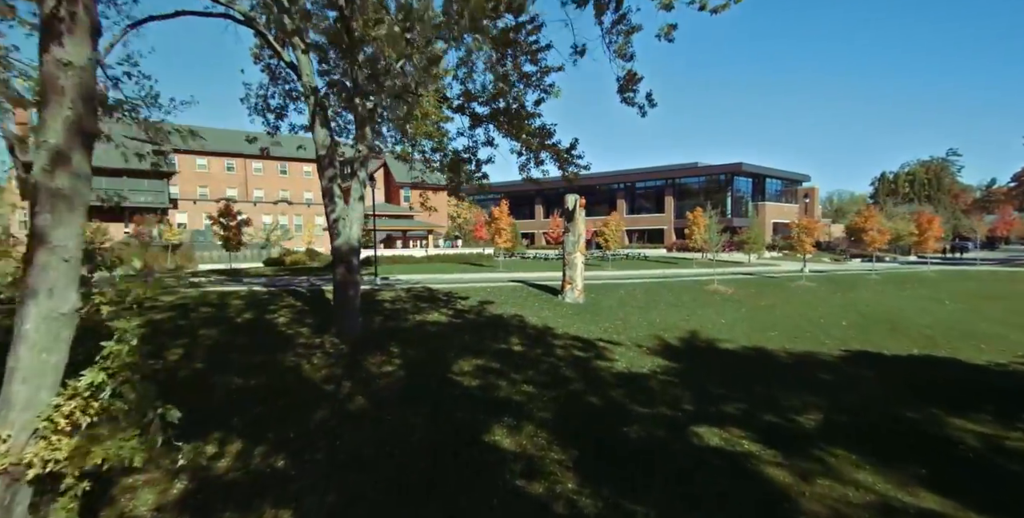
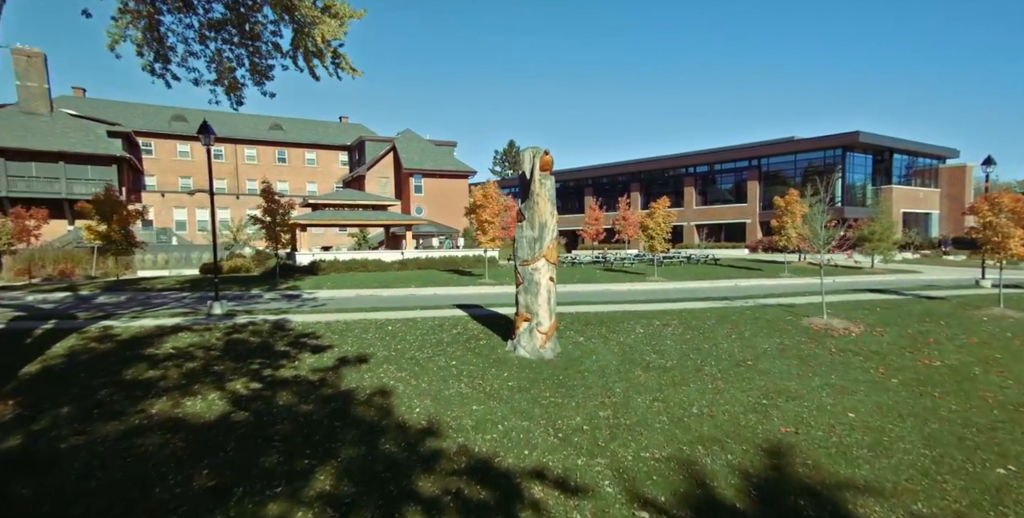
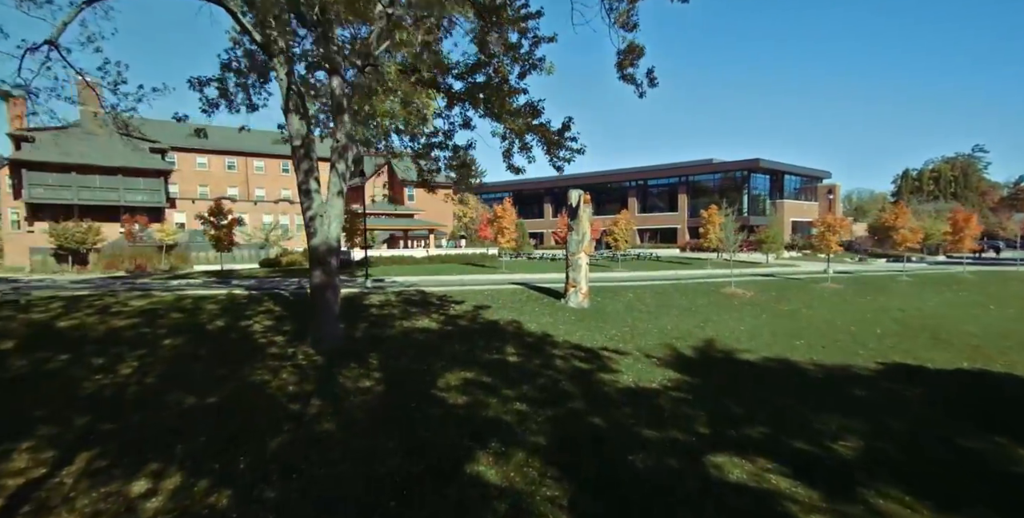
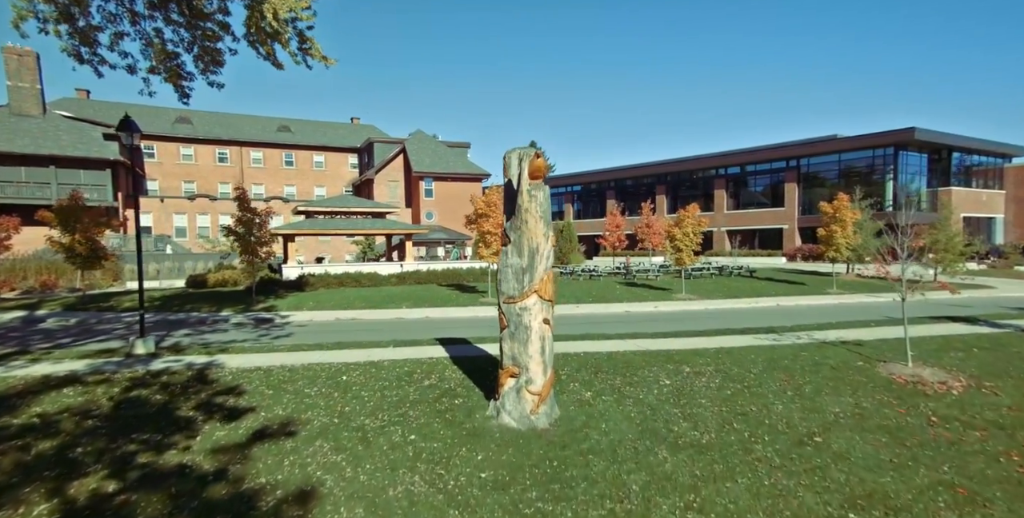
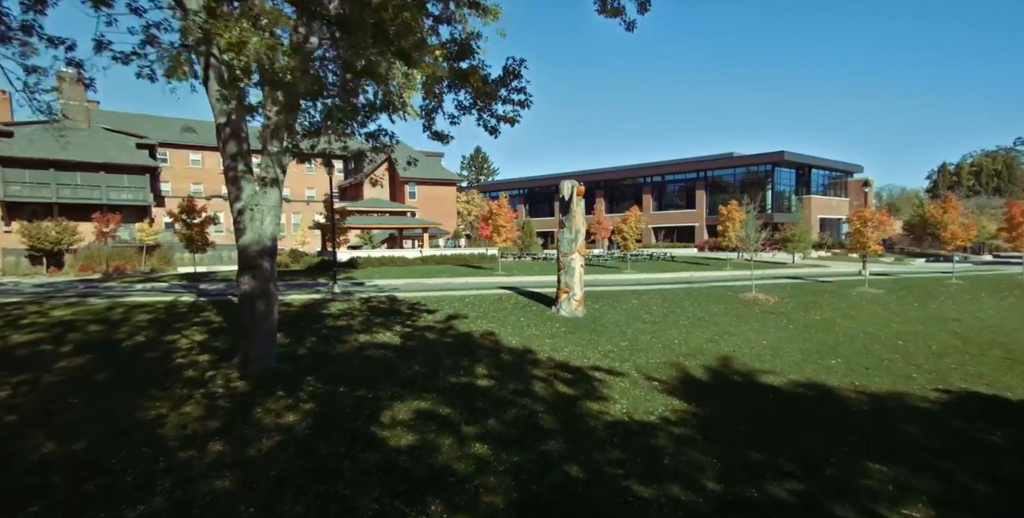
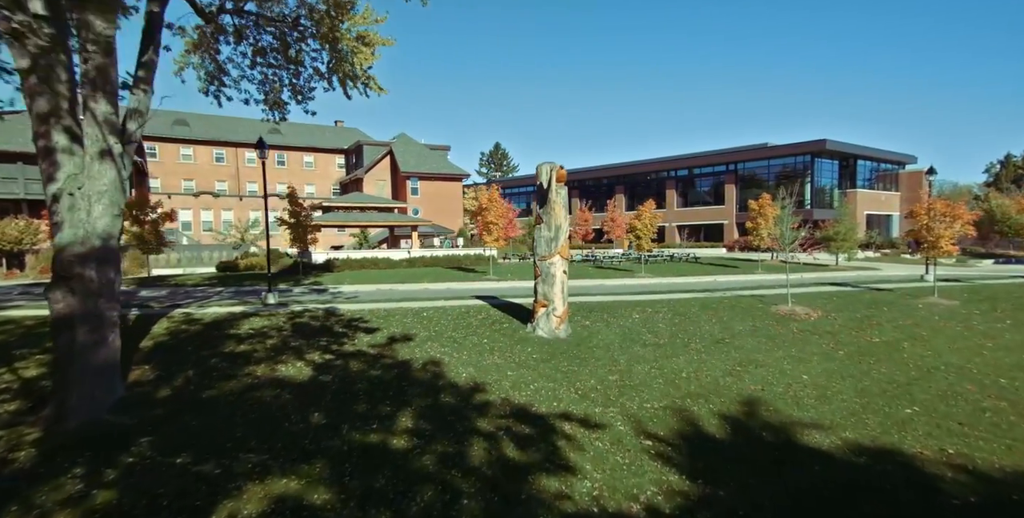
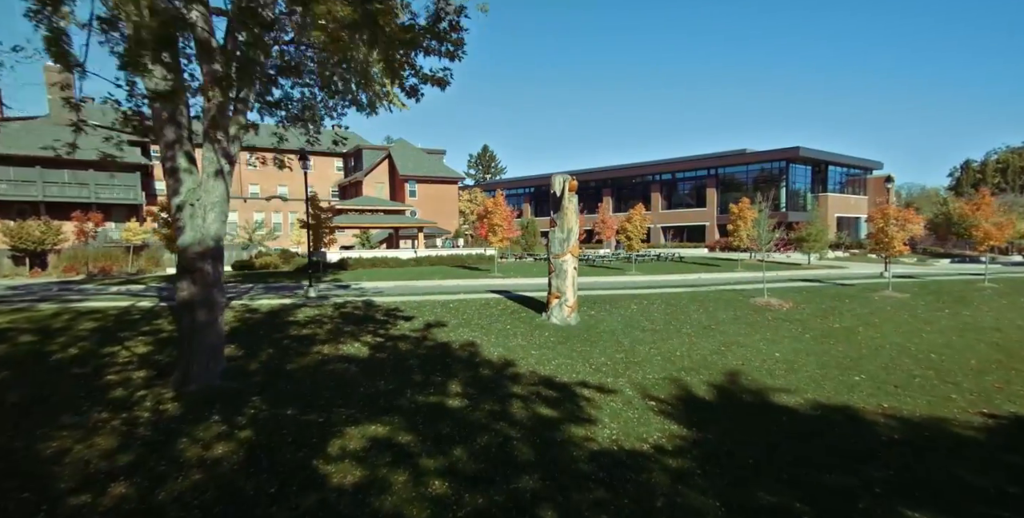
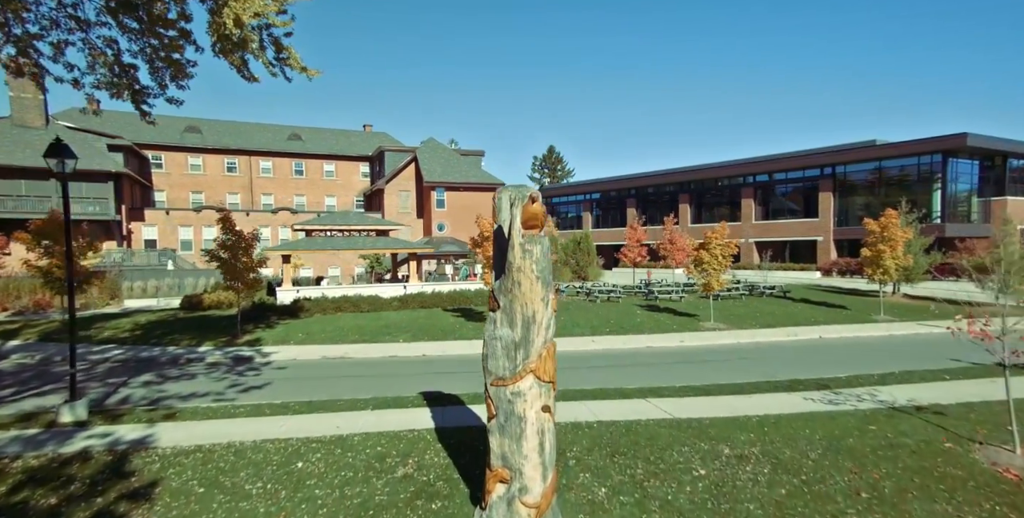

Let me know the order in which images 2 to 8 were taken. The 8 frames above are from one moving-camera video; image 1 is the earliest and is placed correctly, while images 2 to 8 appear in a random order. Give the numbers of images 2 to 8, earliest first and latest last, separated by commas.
3, 5, 7, 6, 2, 4, 8
